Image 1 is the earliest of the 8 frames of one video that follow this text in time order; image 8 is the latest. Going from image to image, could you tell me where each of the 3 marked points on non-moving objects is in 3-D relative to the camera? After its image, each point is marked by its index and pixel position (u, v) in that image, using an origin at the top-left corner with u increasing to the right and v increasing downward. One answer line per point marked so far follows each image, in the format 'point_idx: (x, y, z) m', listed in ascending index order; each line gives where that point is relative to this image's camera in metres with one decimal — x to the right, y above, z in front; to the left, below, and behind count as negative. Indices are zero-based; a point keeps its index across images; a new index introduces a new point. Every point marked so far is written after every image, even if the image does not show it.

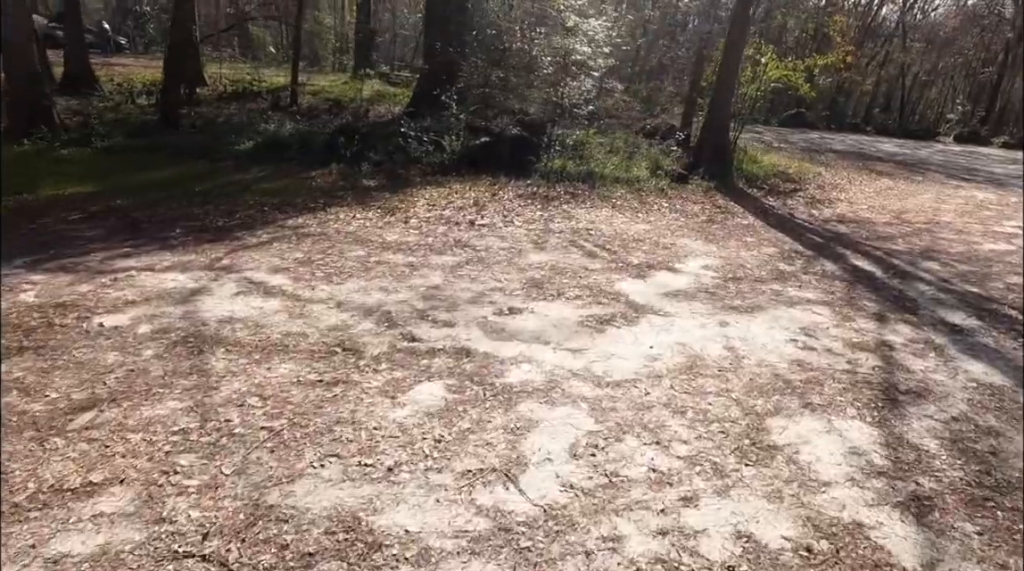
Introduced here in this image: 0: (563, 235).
0: (+0.8, +0.8, +8.1) m
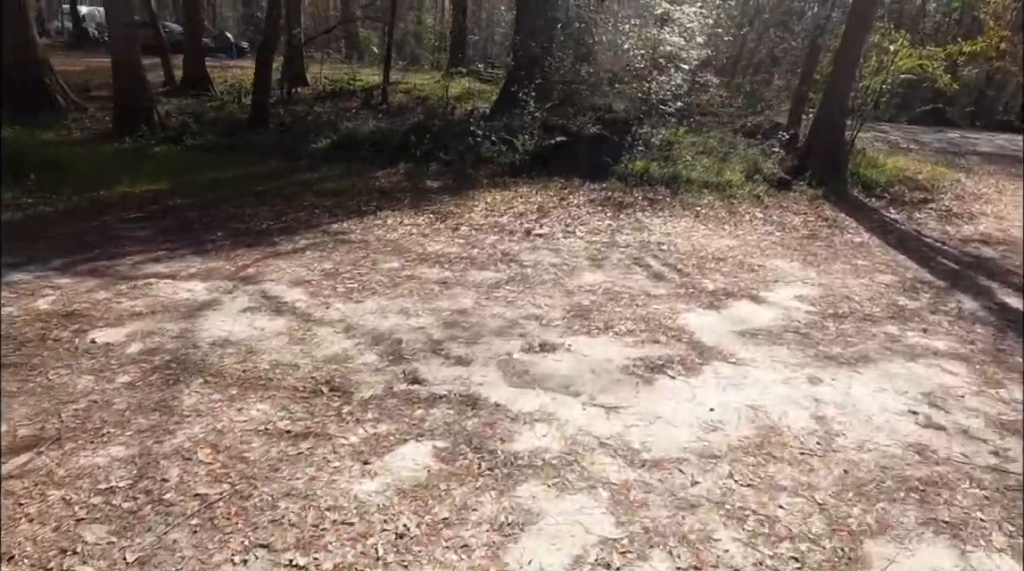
0: (+1.6, +0.5, +7.1) m
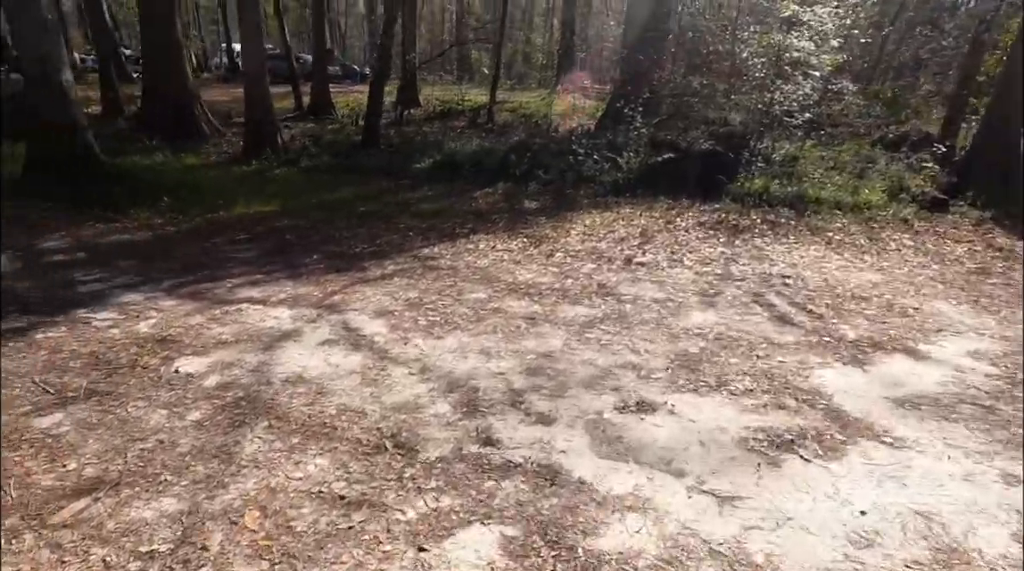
0: (+2.7, 0.0, +6.2) m
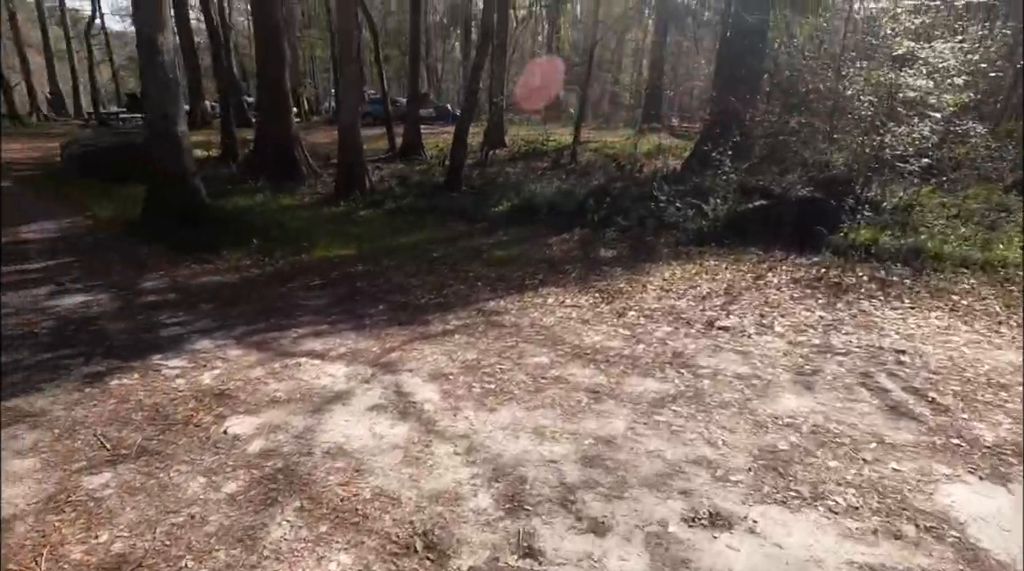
0: (+3.4, -0.8, +5.4) m
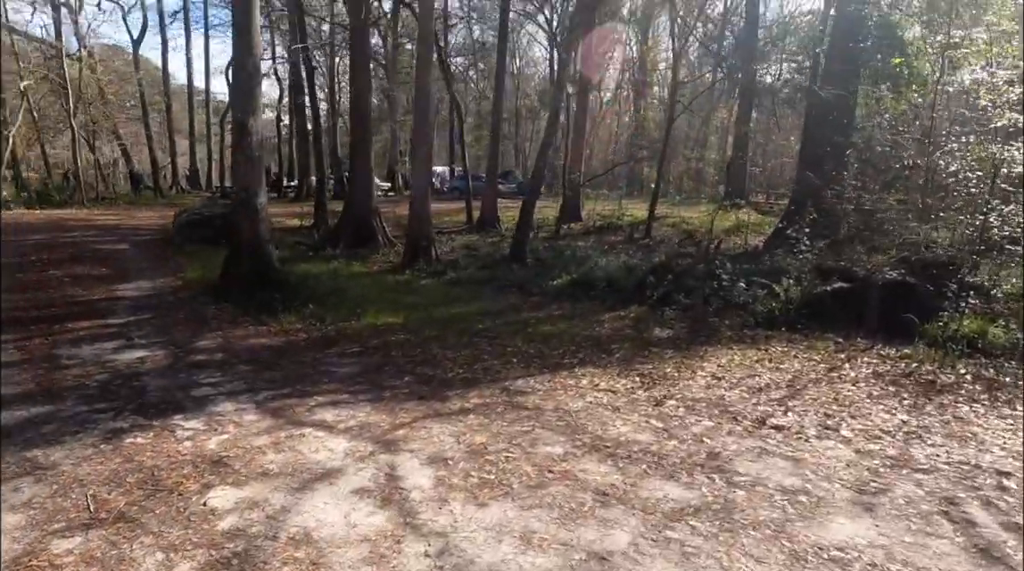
0: (+3.5, -1.6, +4.4) m
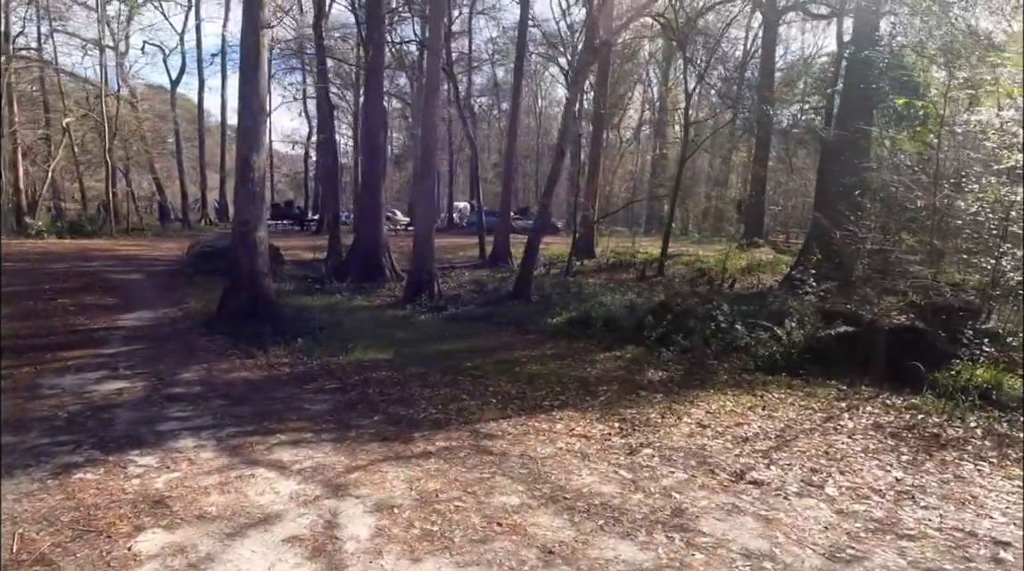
0: (+3.1, -2.0, +4.0) m
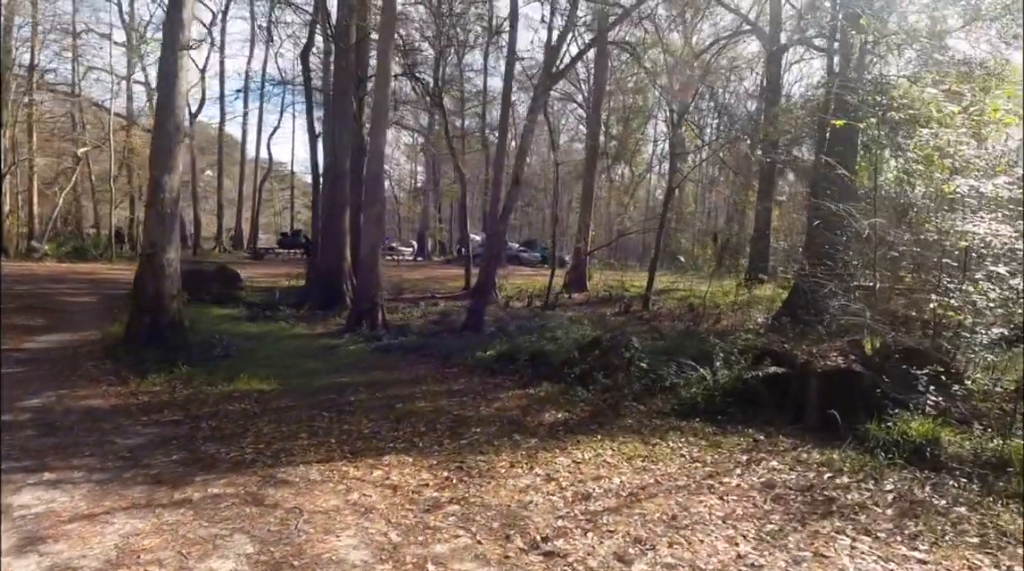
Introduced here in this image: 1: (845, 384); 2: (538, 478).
0: (+1.1, -2.2, +3.2) m
1: (+5.0, -1.5, +8.0) m
2: (+0.3, -2.0, +5.6) m
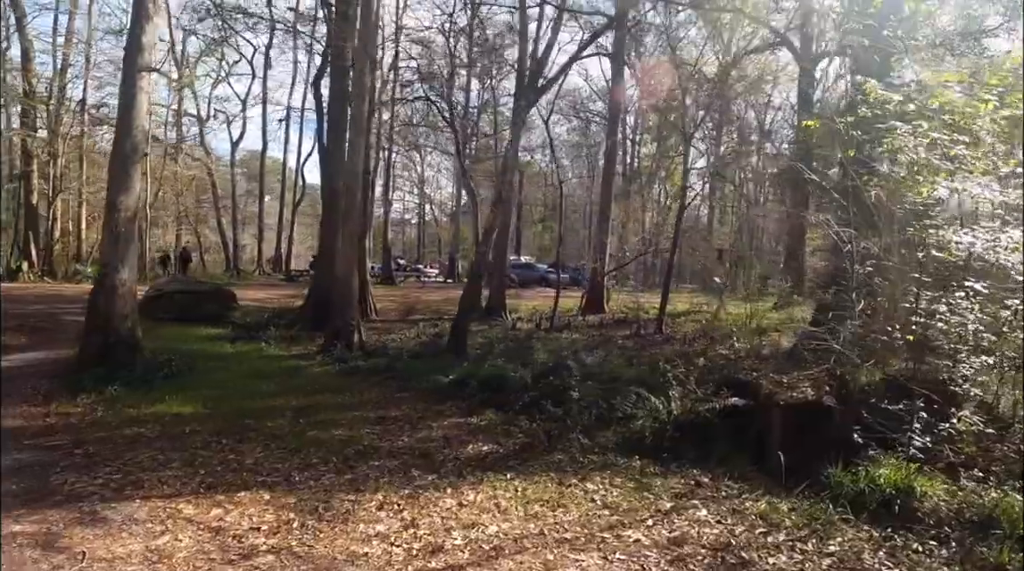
0: (-0.5, -2.3, +2.4) m
1: (+3.9, -1.8, +6.9) m
2: (-1.0, -2.2, +4.9) m
